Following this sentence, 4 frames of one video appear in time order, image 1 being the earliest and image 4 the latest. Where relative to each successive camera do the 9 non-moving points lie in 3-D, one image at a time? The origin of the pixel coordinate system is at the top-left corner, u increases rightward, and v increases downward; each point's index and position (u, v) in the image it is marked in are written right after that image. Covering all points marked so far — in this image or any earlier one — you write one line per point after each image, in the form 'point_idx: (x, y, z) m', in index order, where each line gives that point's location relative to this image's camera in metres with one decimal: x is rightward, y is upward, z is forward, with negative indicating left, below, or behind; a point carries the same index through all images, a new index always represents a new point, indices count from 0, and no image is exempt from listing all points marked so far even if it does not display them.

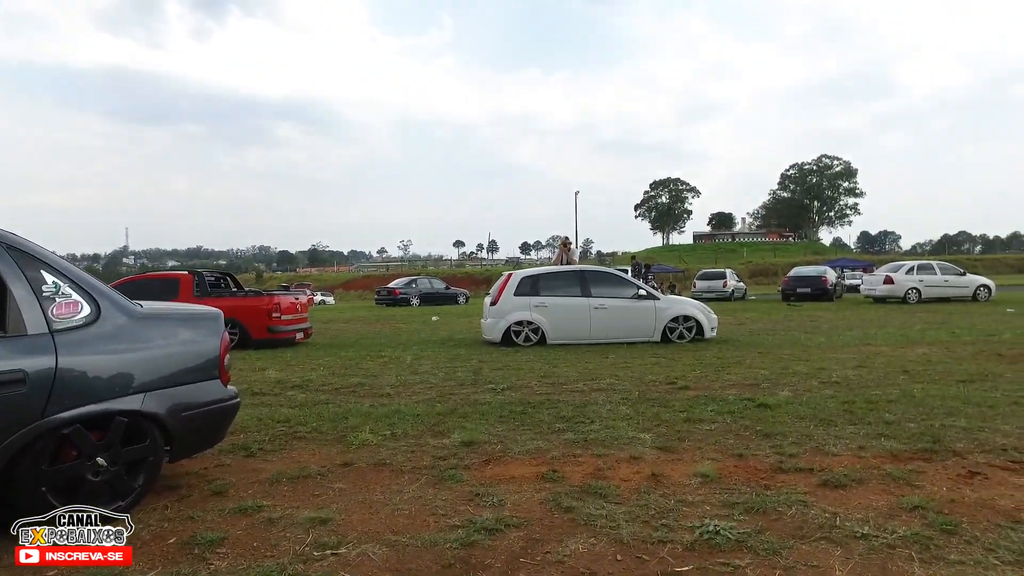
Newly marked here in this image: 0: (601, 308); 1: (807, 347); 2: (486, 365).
0: (+1.5, -0.3, +11.3) m
1: (+4.5, -0.9, +10.2) m
2: (-0.3, -1.0, +8.6) m
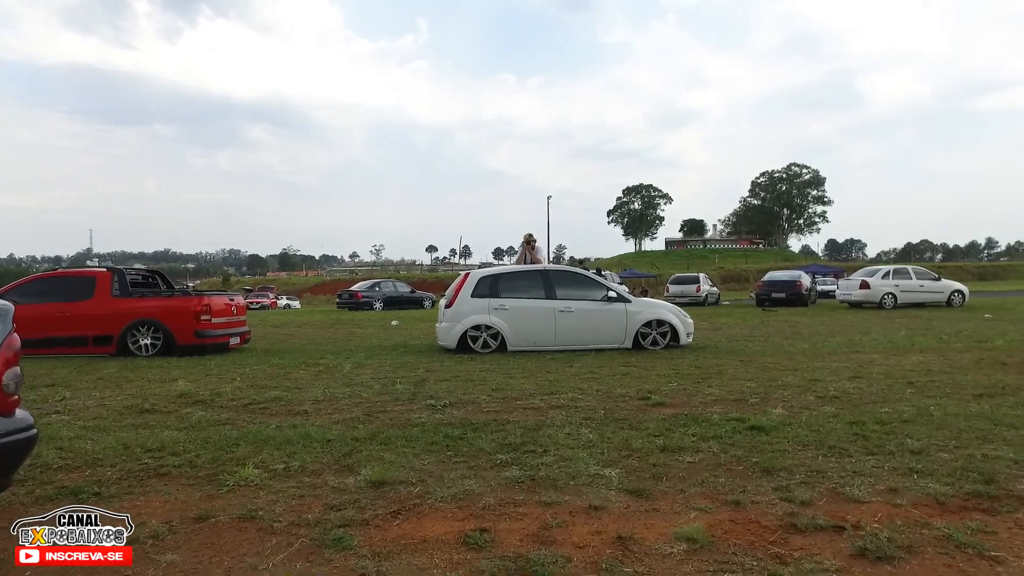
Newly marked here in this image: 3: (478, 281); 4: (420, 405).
0: (+0.9, -0.4, +10.4) m
1: (+3.9, -0.9, +9.4) m
2: (-0.9, -1.0, +7.6) m
3: (-0.5, +0.1, +10.5) m
4: (-0.8, -1.0, +5.6) m
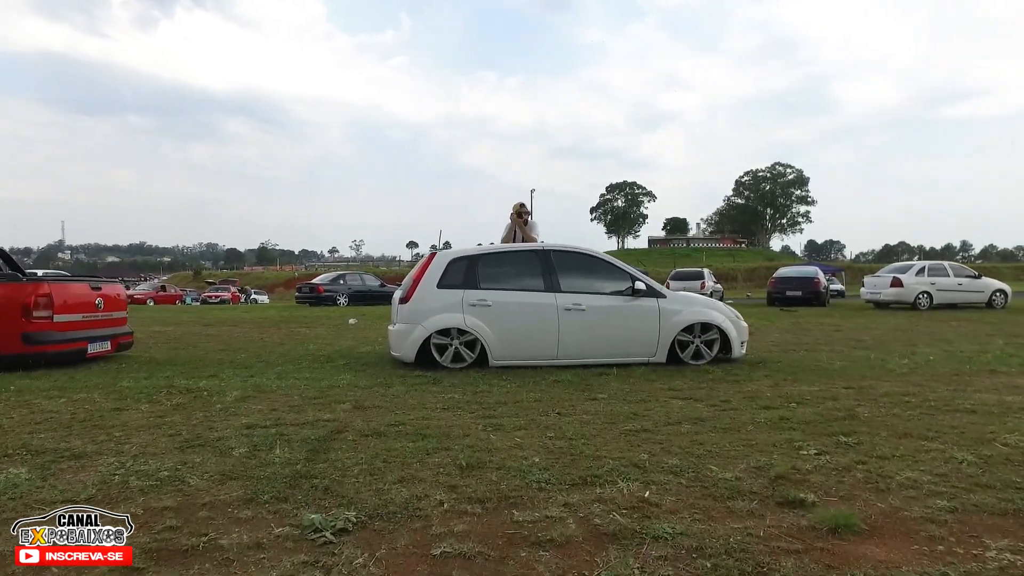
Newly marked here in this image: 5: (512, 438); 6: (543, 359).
0: (+0.7, -0.2, +7.2) m
1: (+3.8, -0.9, +6.3) m
2: (-0.9, -0.8, +4.4) m
3: (-0.7, +0.2, +7.3) m
4: (-0.8, -0.8, +2.4) m
5: (0.0, -0.8, +3.7) m
6: (+0.3, -0.8, +7.2) m
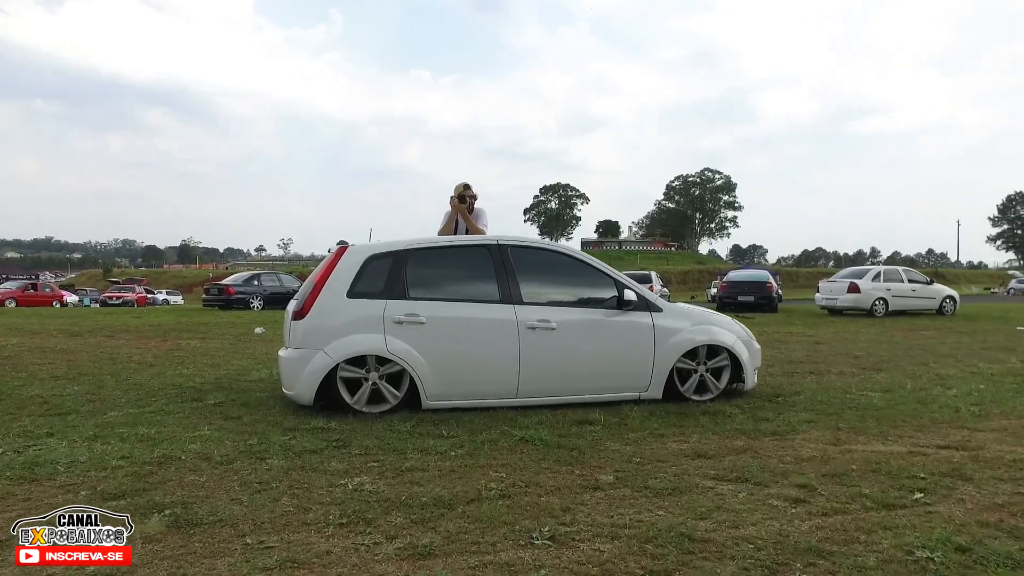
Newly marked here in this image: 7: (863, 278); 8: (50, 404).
0: (+0.3, -0.3, +5.2) m
1: (+3.4, -1.0, +4.6) m
2: (-1.1, -0.9, +2.2) m
3: (-1.1, +0.2, +5.2) m
4: (-0.7, -0.9, +0.2) m
5: (-0.1, -0.9, +1.7) m
6: (-0.1, -0.8, +5.2) m
7: (+10.3, +0.3, +19.7) m
8: (-3.6, -0.9, +5.2) m
